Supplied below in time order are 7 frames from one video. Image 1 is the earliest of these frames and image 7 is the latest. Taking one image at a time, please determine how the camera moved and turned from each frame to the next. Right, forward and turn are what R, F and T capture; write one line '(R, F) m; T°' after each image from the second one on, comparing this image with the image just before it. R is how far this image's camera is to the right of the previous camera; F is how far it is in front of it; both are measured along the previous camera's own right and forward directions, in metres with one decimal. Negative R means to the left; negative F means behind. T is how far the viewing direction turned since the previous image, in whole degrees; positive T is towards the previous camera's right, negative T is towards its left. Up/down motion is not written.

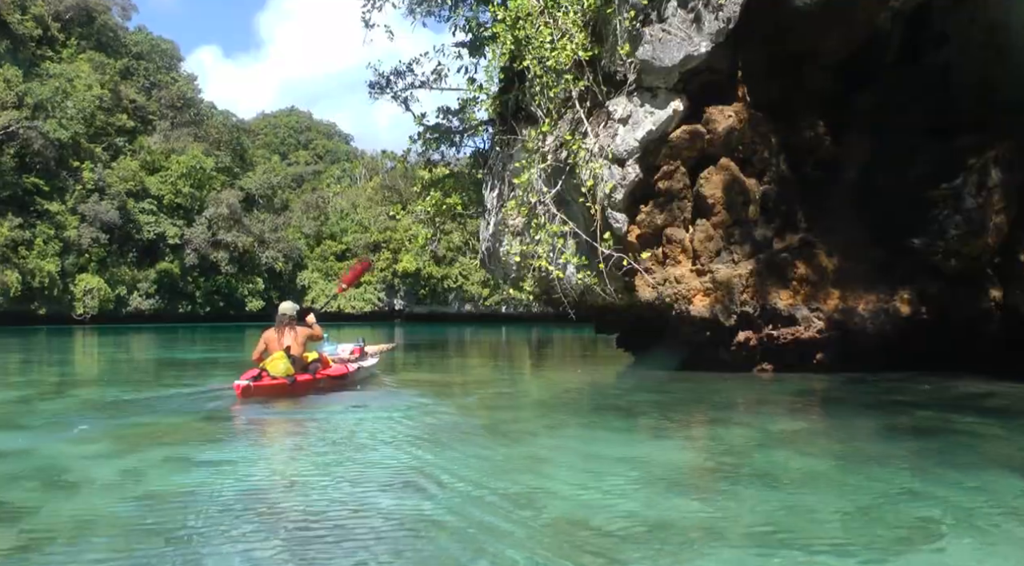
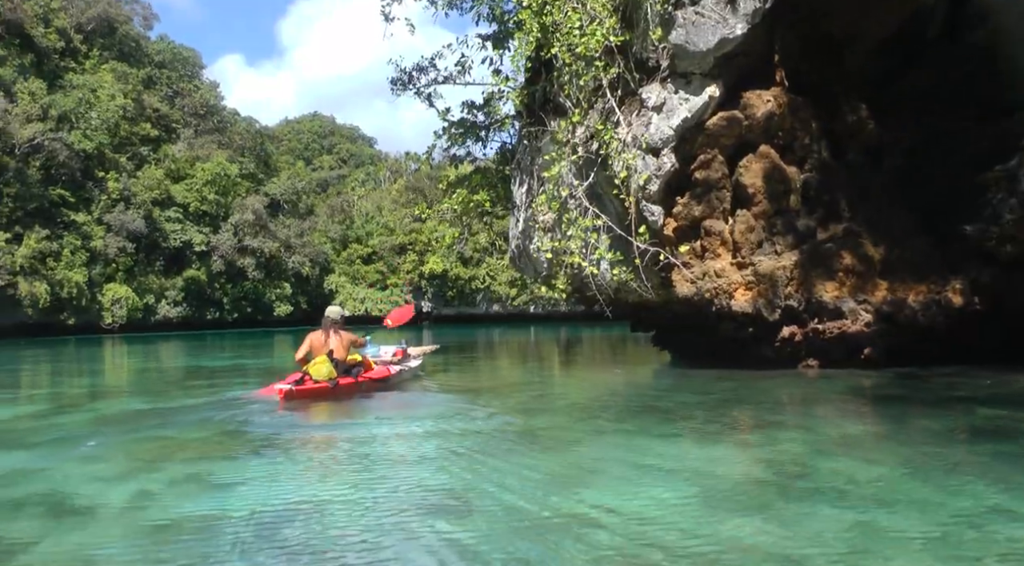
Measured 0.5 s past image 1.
(-0.1, +0.5) m; -2°
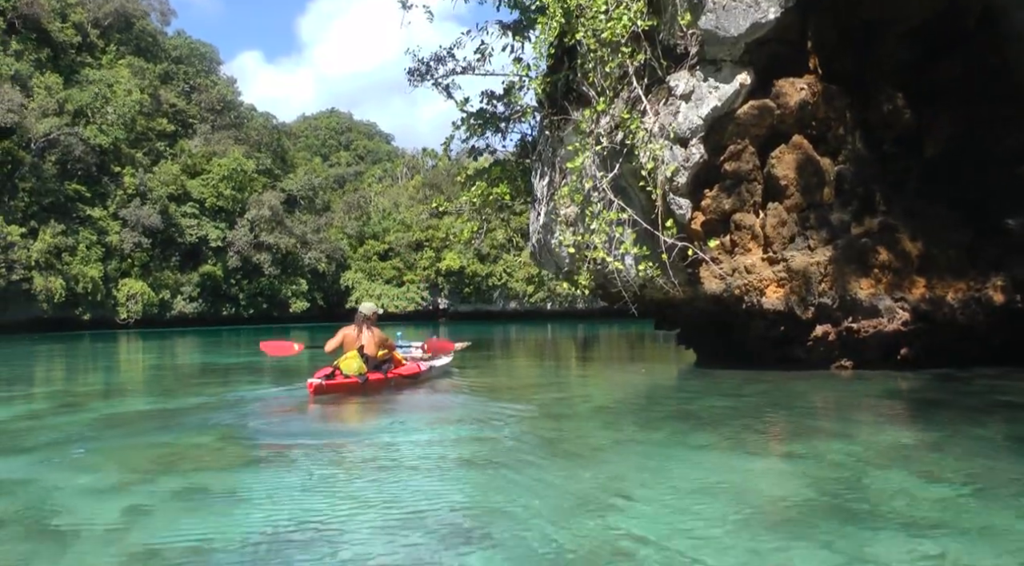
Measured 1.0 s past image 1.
(-0.1, +0.4) m; -1°
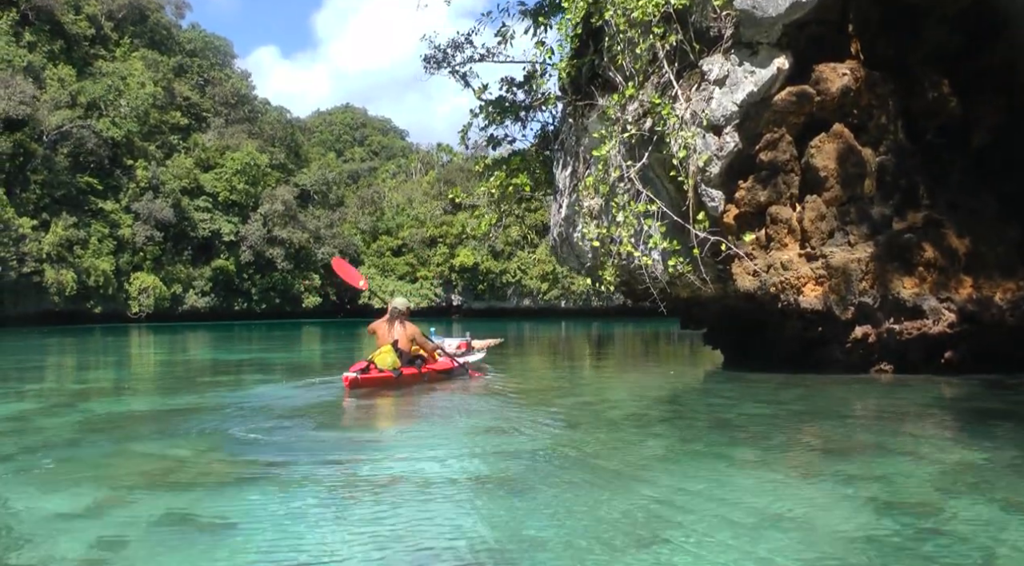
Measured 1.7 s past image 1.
(-0.1, +0.6) m; -1°
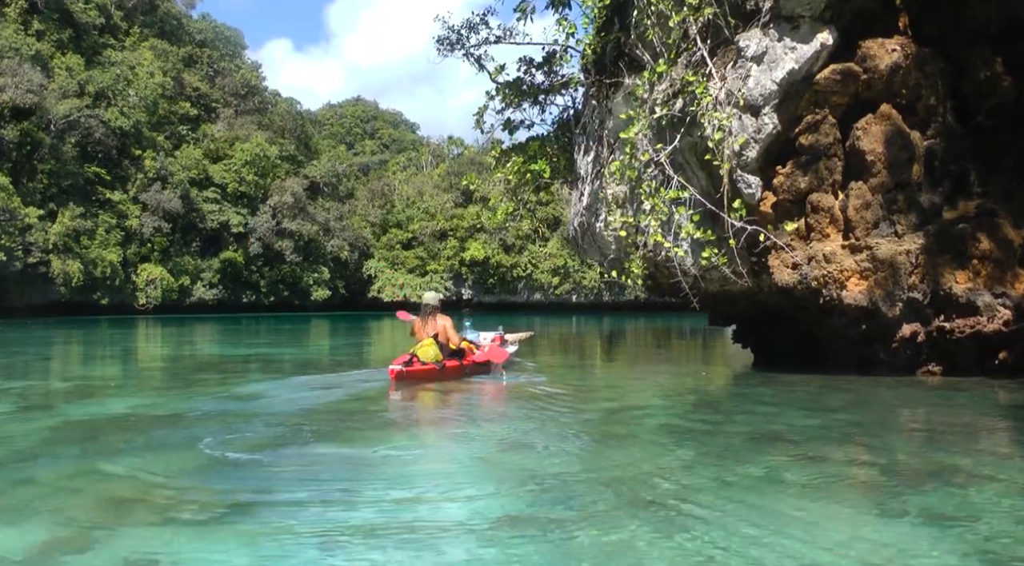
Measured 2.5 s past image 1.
(-0.1, +0.7) m; -1°
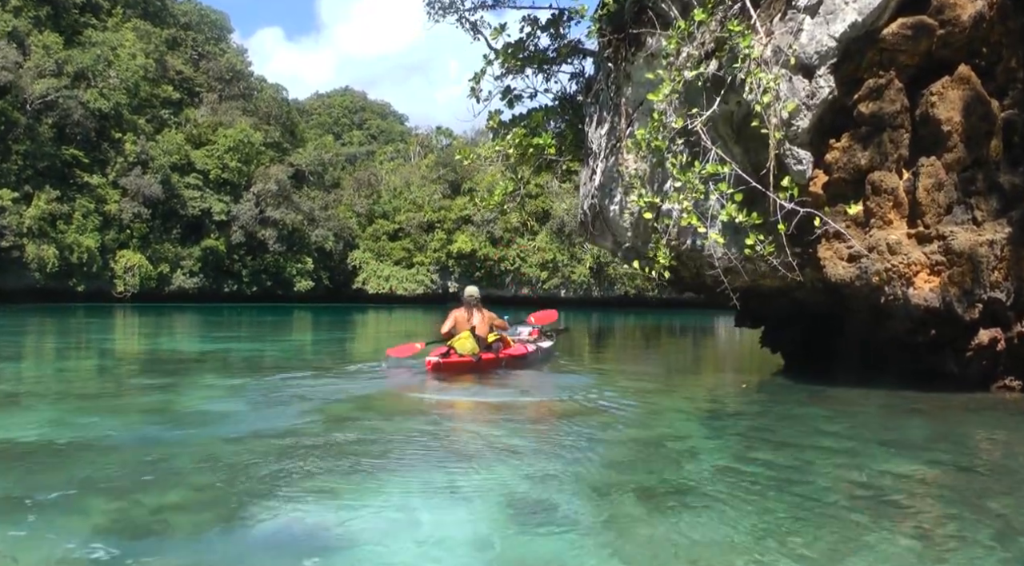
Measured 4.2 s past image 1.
(-0.1, +1.5) m; +1°
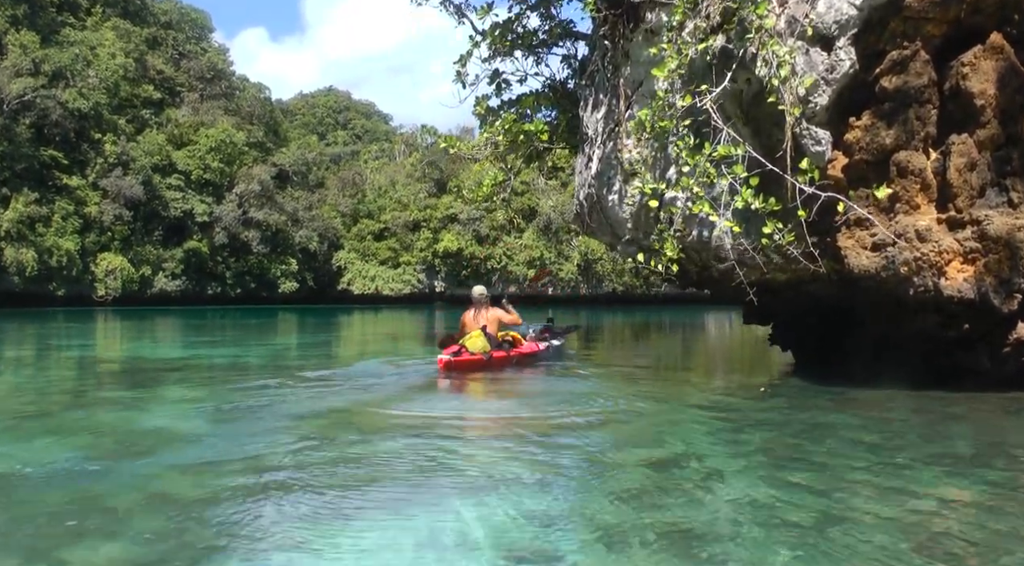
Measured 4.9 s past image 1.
(0.0, +0.7) m; +1°
